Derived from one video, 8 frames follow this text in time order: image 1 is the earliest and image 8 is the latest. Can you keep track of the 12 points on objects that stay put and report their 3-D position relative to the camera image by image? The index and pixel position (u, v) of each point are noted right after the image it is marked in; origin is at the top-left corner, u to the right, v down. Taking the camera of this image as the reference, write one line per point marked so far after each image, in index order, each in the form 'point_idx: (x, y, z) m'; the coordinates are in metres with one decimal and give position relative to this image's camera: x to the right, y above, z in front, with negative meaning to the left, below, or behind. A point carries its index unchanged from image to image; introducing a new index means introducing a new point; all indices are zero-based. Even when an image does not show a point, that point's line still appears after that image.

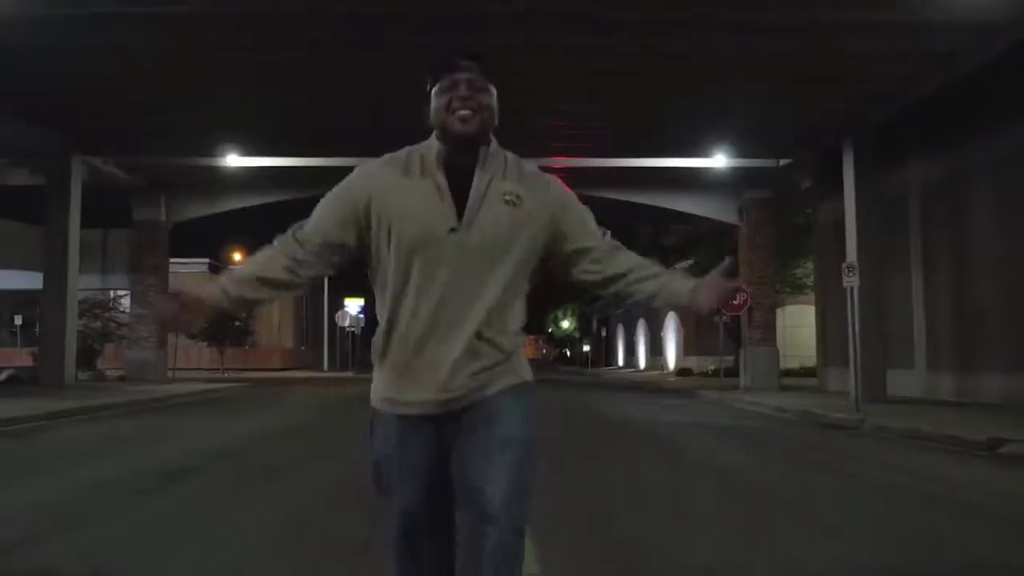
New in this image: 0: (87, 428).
0: (-7.2, -2.4, +17.2) m
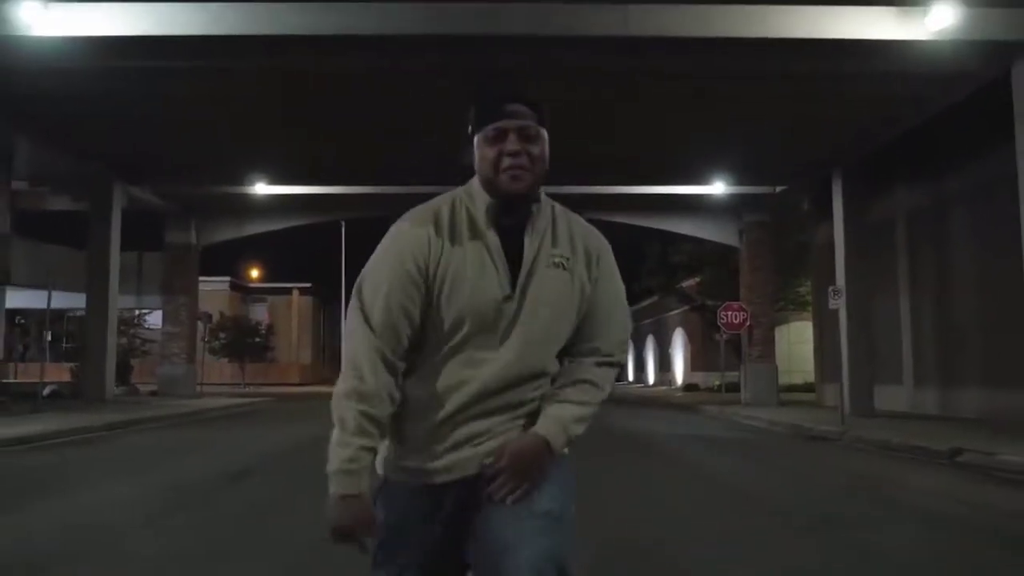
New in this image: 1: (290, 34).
0: (-7.0, -2.8, +18.9) m
1: (-3.2, +3.7, +14.9) m
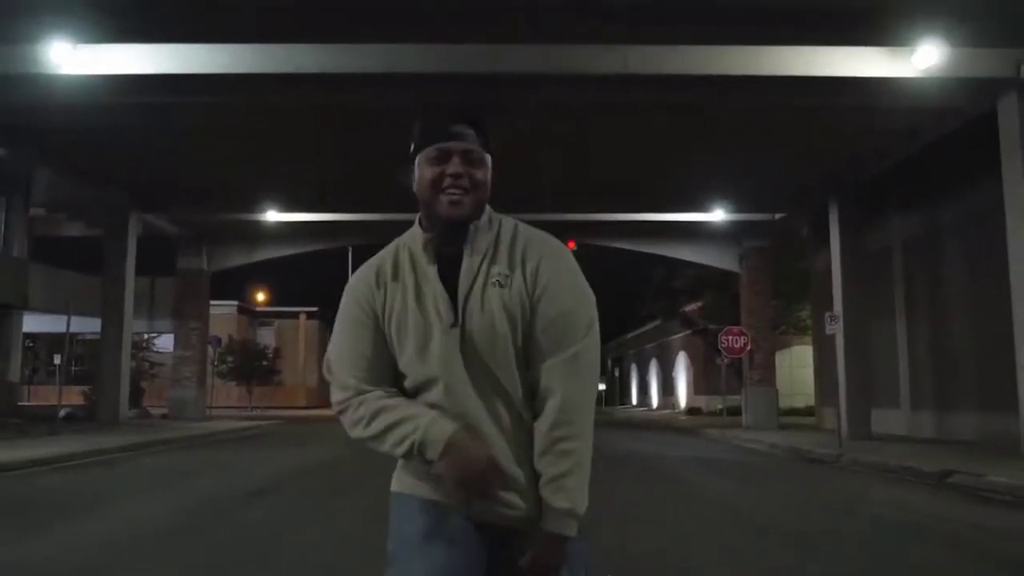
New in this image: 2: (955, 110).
0: (-6.9, -3.3, +19.5) m
1: (-3.2, +3.3, +15.6) m
2: (+7.6, +3.0, +17.5) m
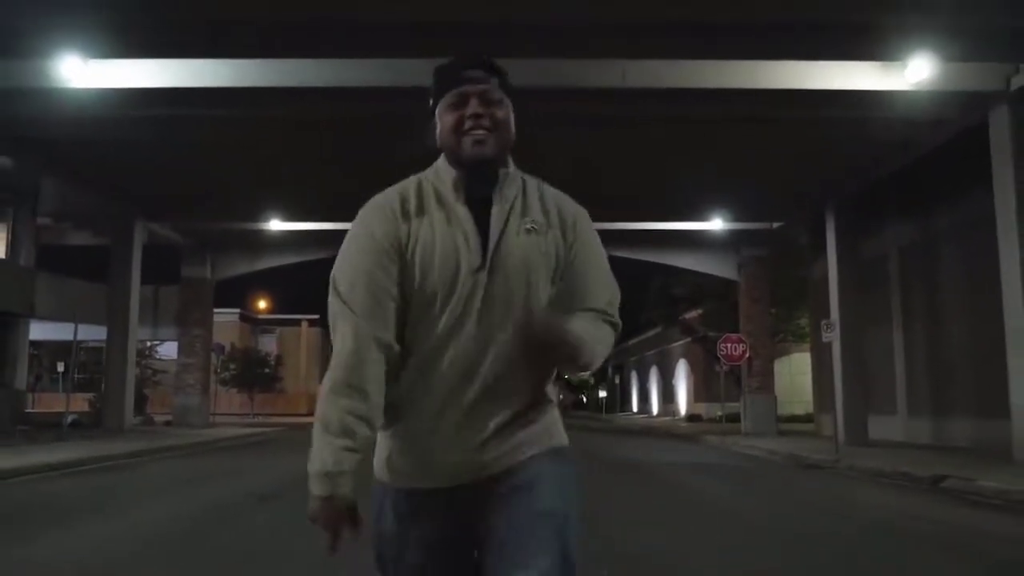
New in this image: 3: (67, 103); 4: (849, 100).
0: (-6.9, -3.4, +19.8) m
1: (-3.2, +3.2, +16.0) m
2: (+7.6, +2.9, +17.9) m
3: (-7.4, +3.1, +16.9) m
4: (+5.6, +3.1, +16.7) m
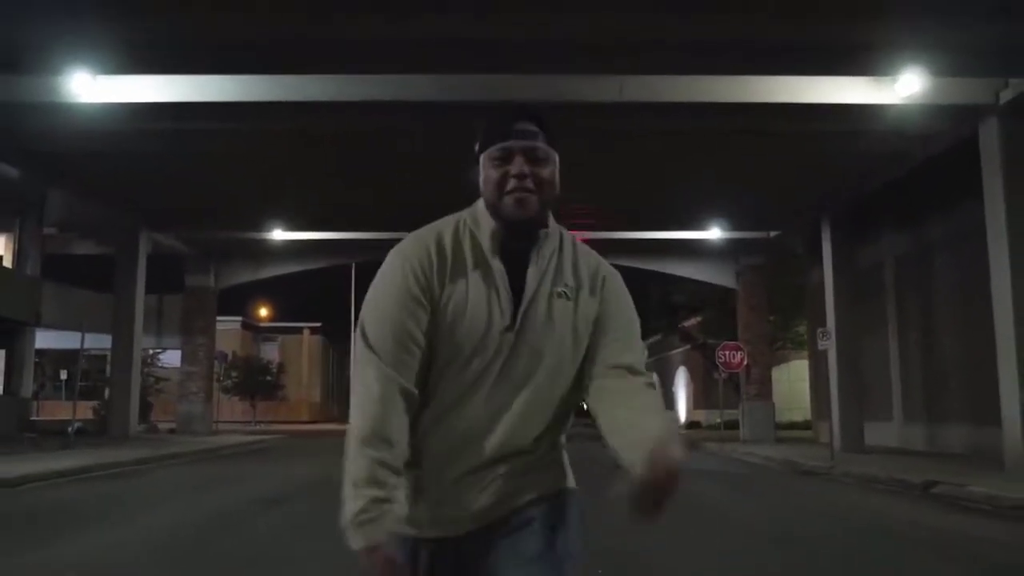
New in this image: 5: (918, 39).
0: (-6.9, -3.6, +20.1) m
1: (-3.2, +3.0, +16.3) m
2: (+7.6, +2.7, +18.2) m
3: (-7.4, +2.9, +17.3) m
4: (+5.5, +2.9, +17.1) m
5: (+5.8, +3.6, +14.6) m
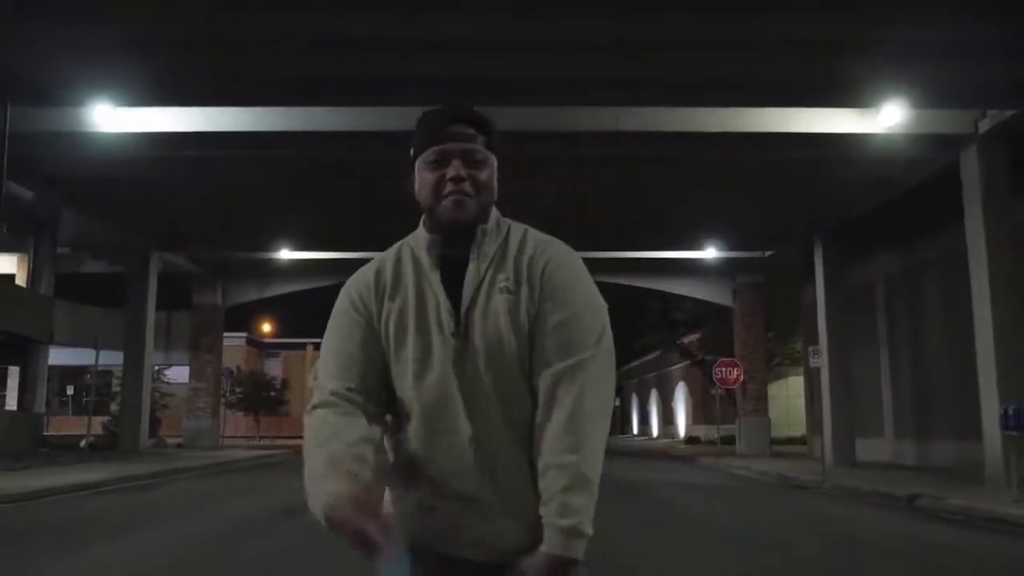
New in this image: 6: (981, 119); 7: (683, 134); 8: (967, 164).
0: (-6.9, -4.0, +20.8) m
1: (-3.1, +2.7, +17.1) m
2: (+7.6, +2.4, +19.0) m
3: (-7.4, +2.5, +18.1) m
4: (+5.6, +2.6, +17.9) m
5: (+5.8, +3.3, +15.4) m
6: (+8.0, +2.9, +17.5) m
7: (+2.9, +2.6, +17.4) m
8: (+8.0, +2.2, +18.0) m
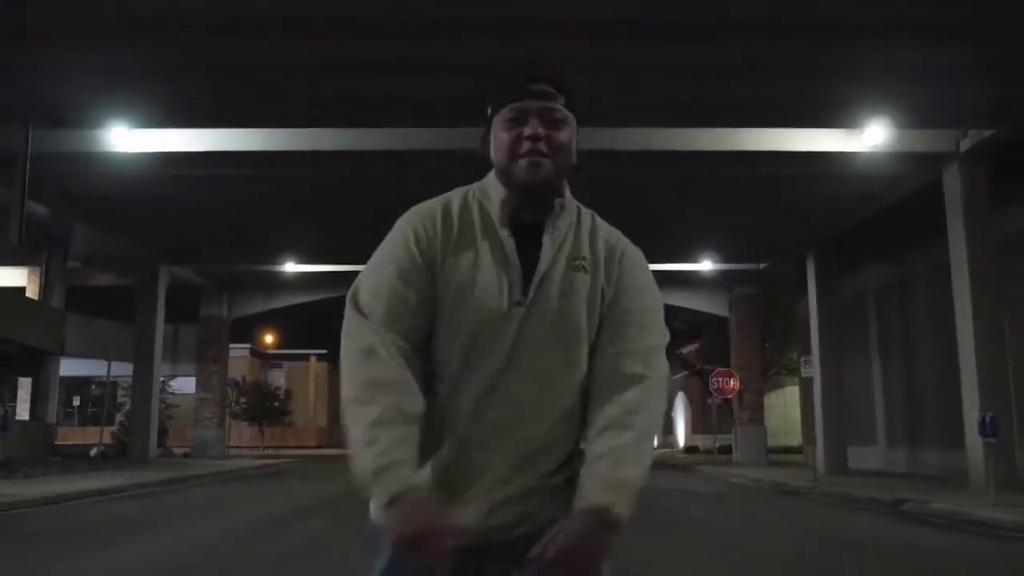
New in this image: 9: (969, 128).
0: (-6.9, -4.3, +21.5) m
1: (-3.2, +2.4, +17.9) m
2: (+7.6, +2.1, +19.7) m
3: (-7.4, +2.3, +18.8) m
4: (+5.5, +2.3, +18.6) m
5: (+5.8, +3.1, +16.1) m
6: (+8.0, +2.7, +18.2) m
7: (+2.9, +2.4, +18.1) m
8: (+8.0, +2.0, +18.7) m
9: (+7.7, +2.7, +17.3) m
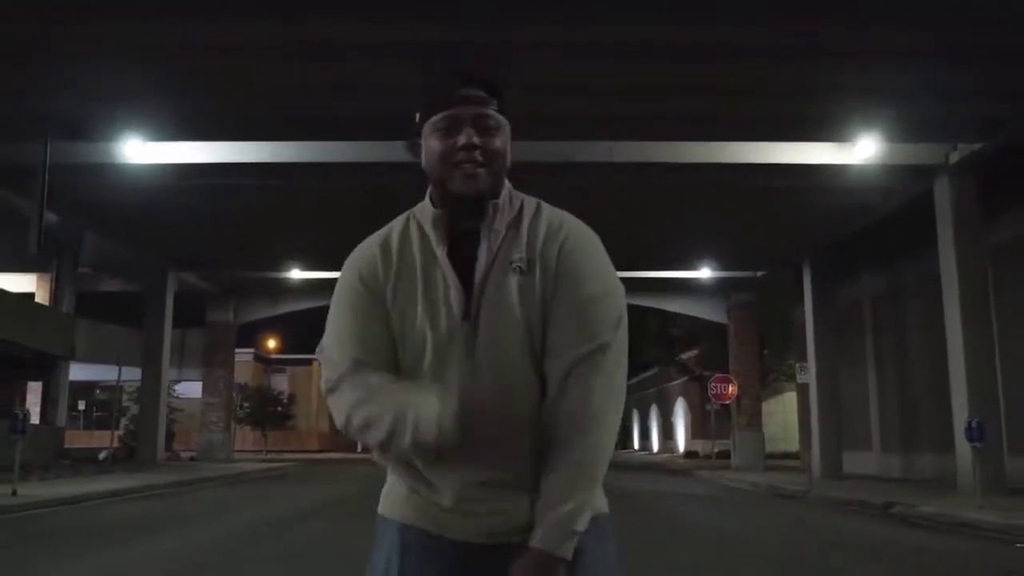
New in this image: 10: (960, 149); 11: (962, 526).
0: (-6.8, -4.5, +22.0) m
1: (-3.1, +2.3, +18.4) m
2: (+7.6, +2.0, +20.2) m
3: (-7.3, +2.1, +19.3) m
4: (+5.6, +2.2, +19.1) m
5: (+5.8, +2.9, +16.7) m
6: (+8.0, +2.5, +18.7) m
7: (+2.9, +2.3, +18.6) m
8: (+8.0, +1.8, +19.2) m
9: (+7.8, +2.5, +17.9) m
10: (+8.1, +2.5, +18.5) m
11: (+7.2, -3.8, +16.2) m
